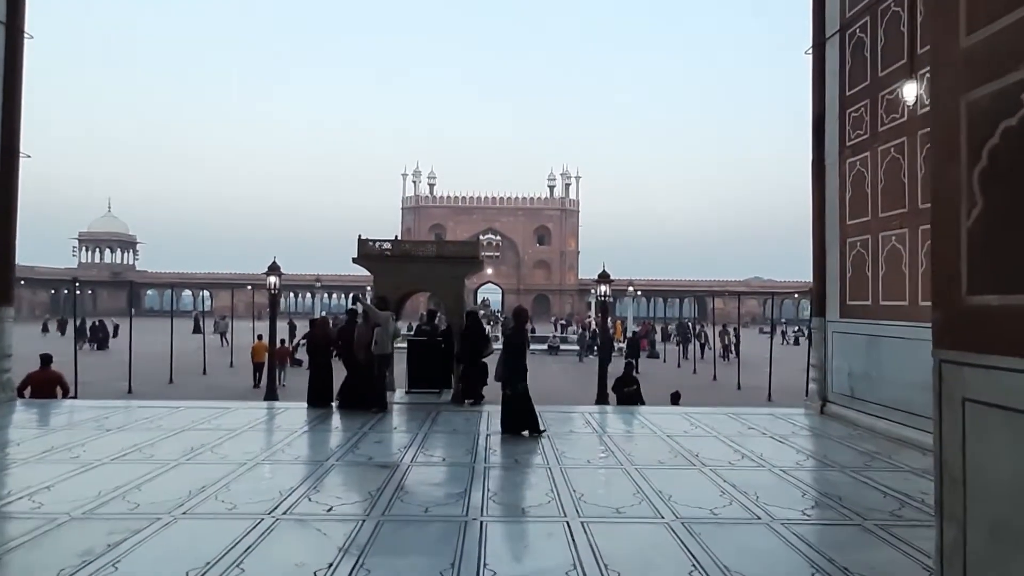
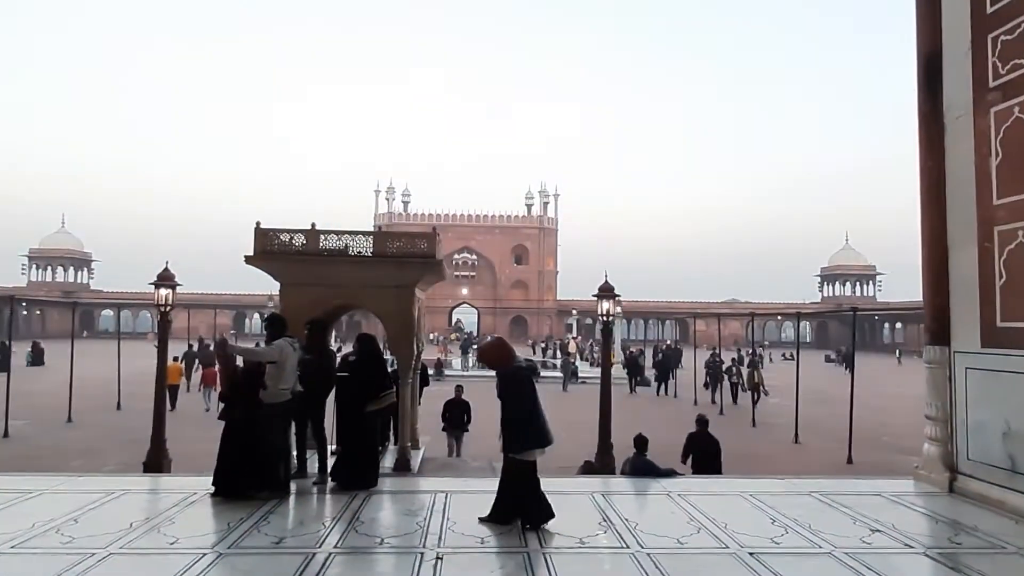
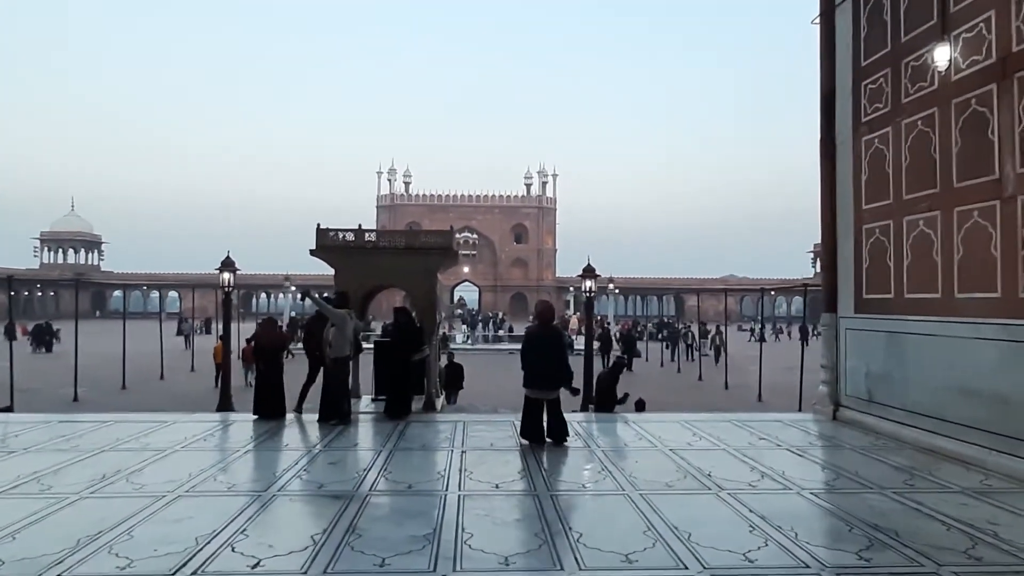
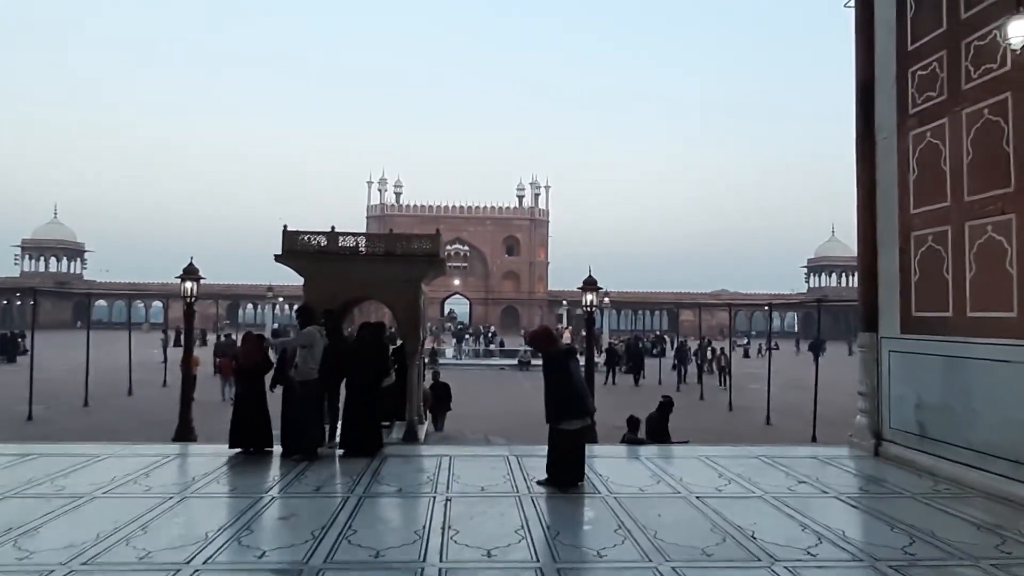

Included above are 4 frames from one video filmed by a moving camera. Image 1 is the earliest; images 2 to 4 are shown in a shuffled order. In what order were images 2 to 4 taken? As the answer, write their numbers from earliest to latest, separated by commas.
3, 4, 2
